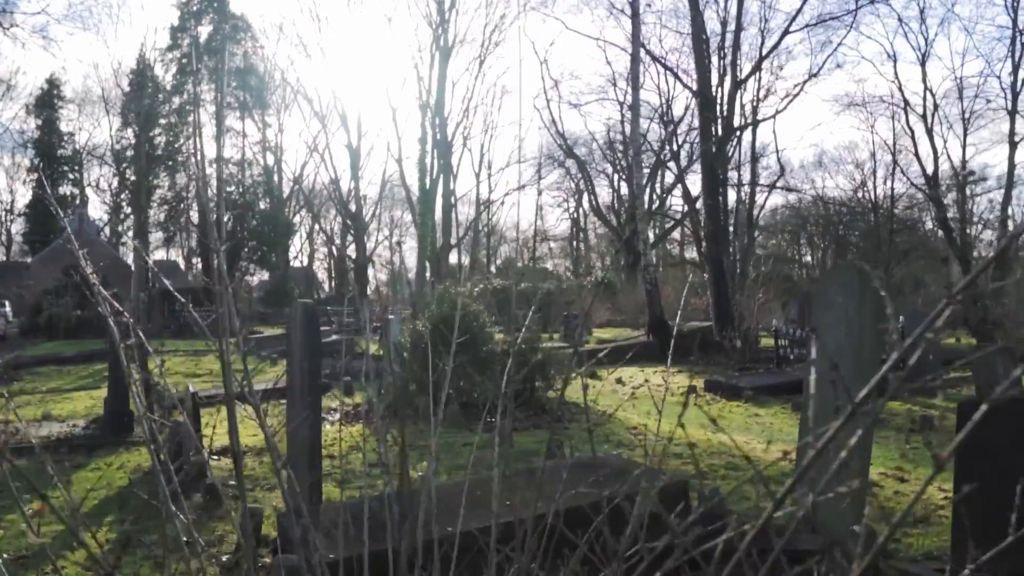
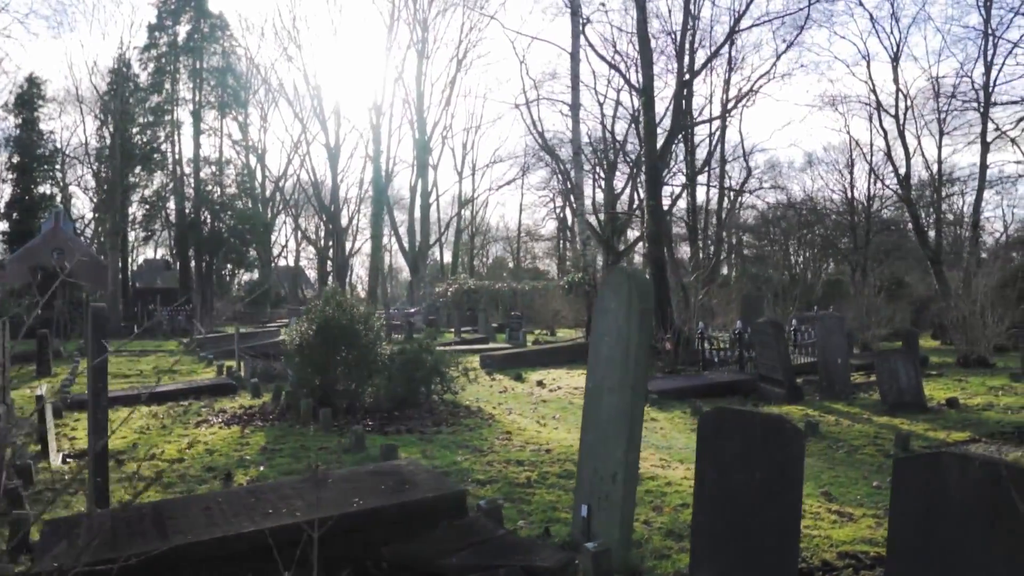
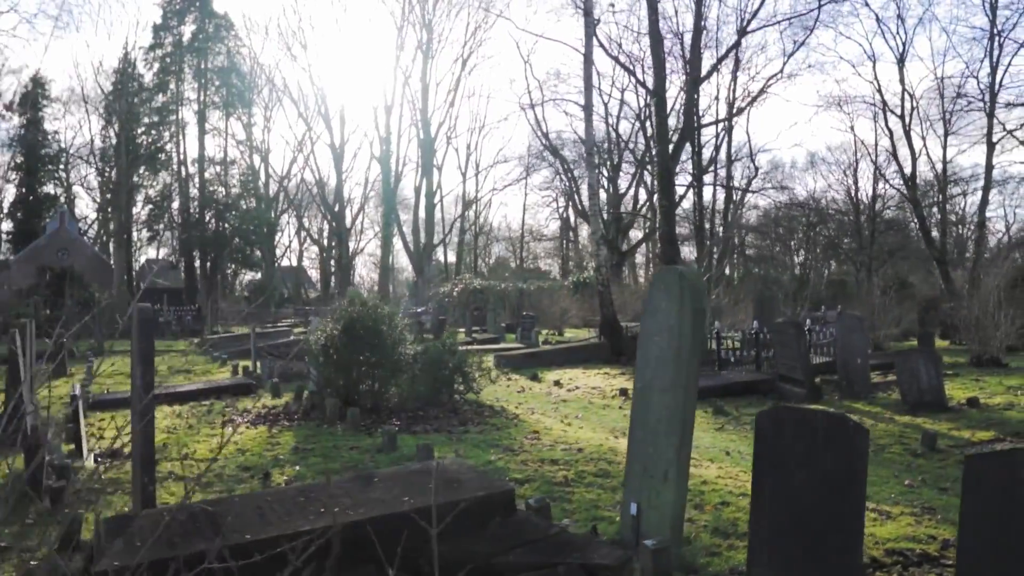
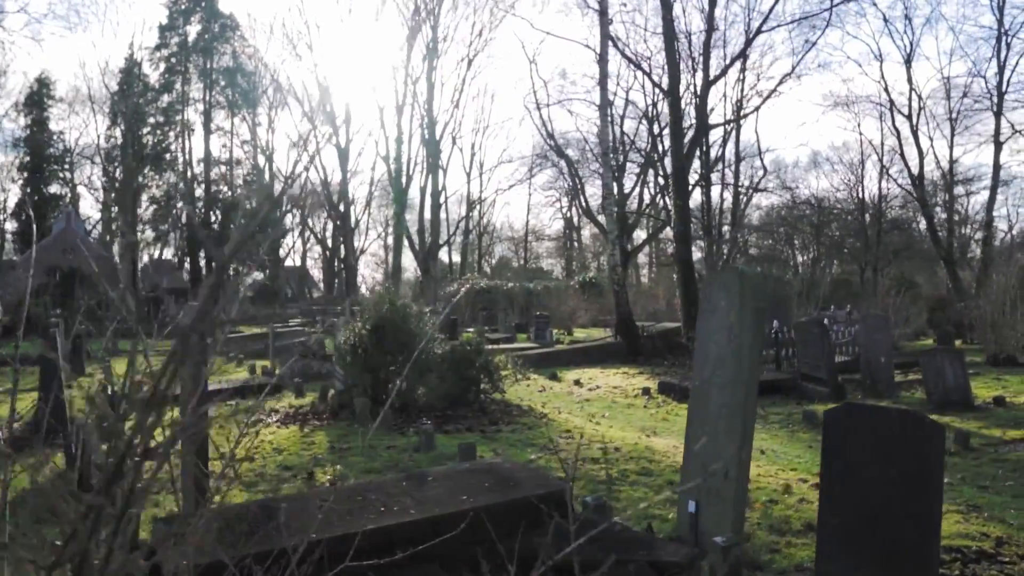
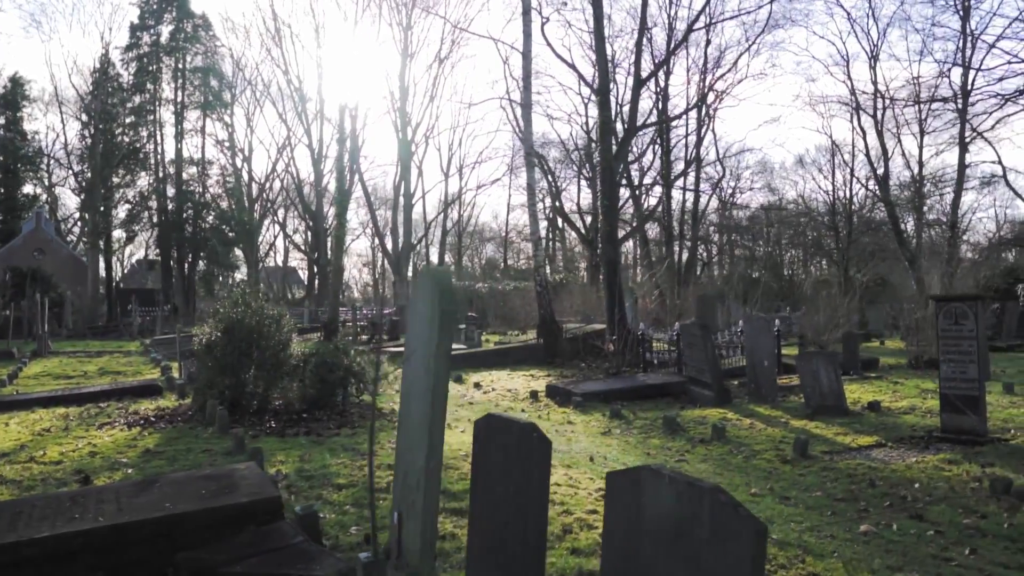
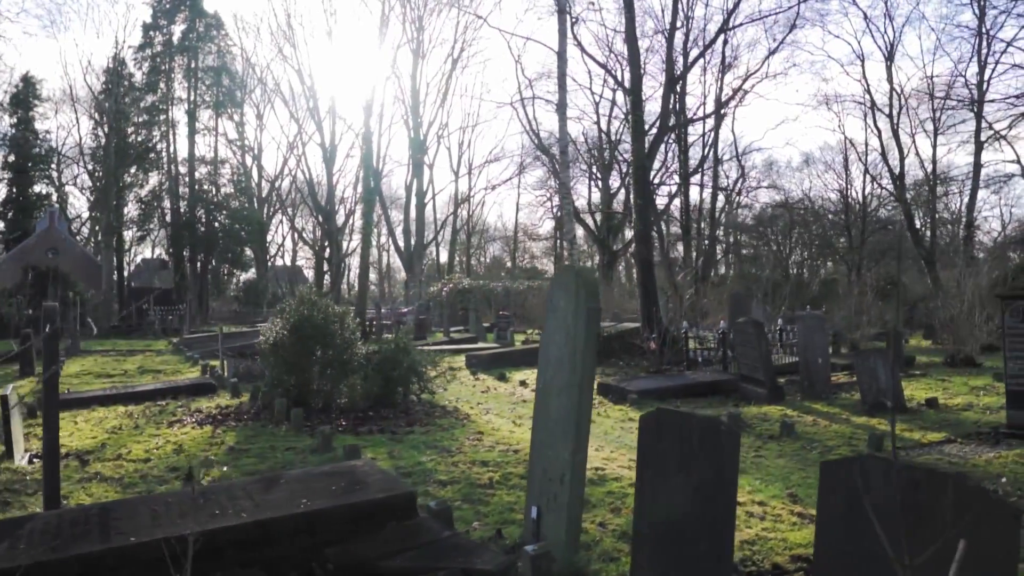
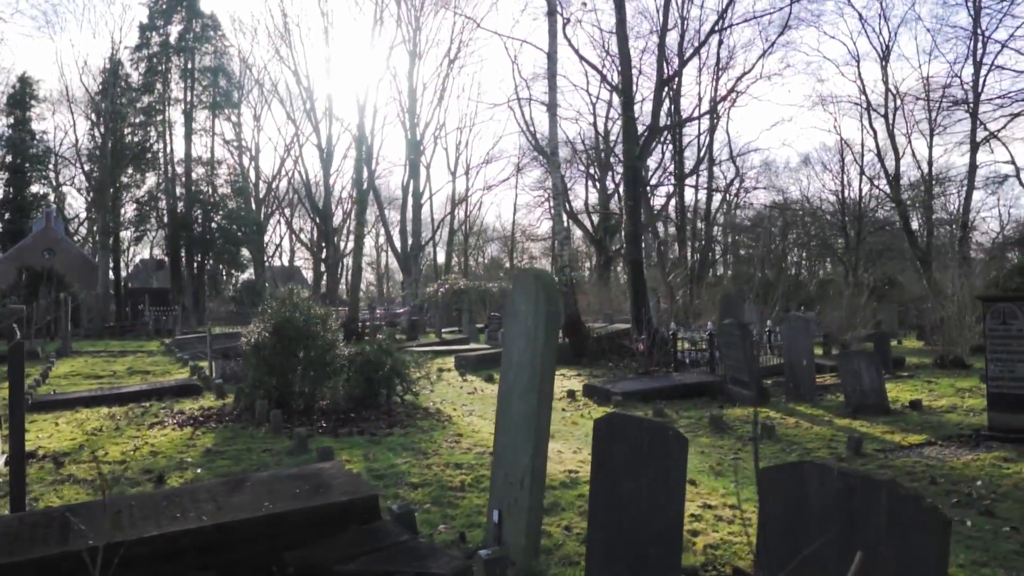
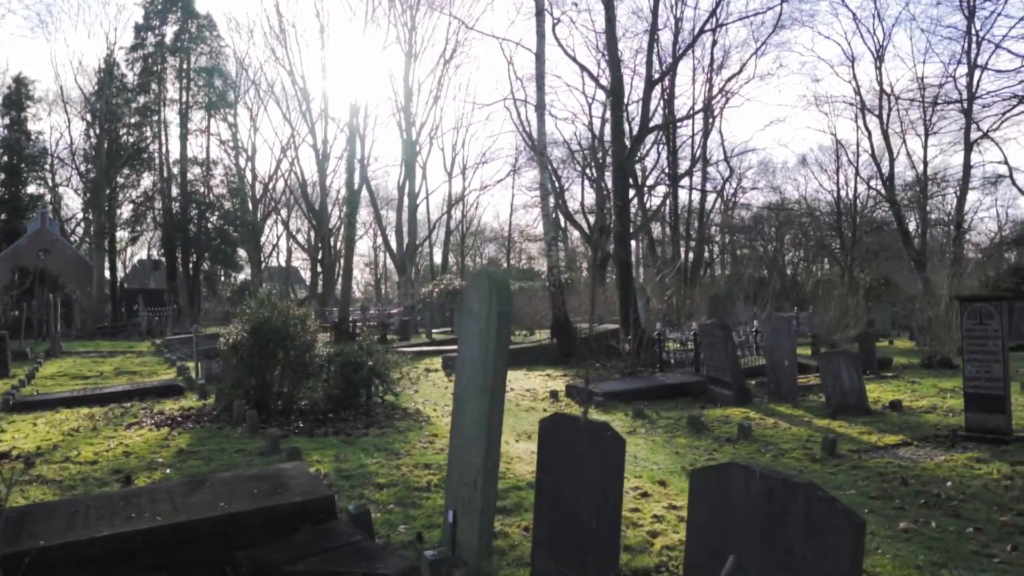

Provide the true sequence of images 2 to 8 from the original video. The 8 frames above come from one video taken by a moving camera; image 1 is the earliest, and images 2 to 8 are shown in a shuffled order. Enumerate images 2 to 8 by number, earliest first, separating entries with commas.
4, 3, 2, 6, 7, 8, 5
